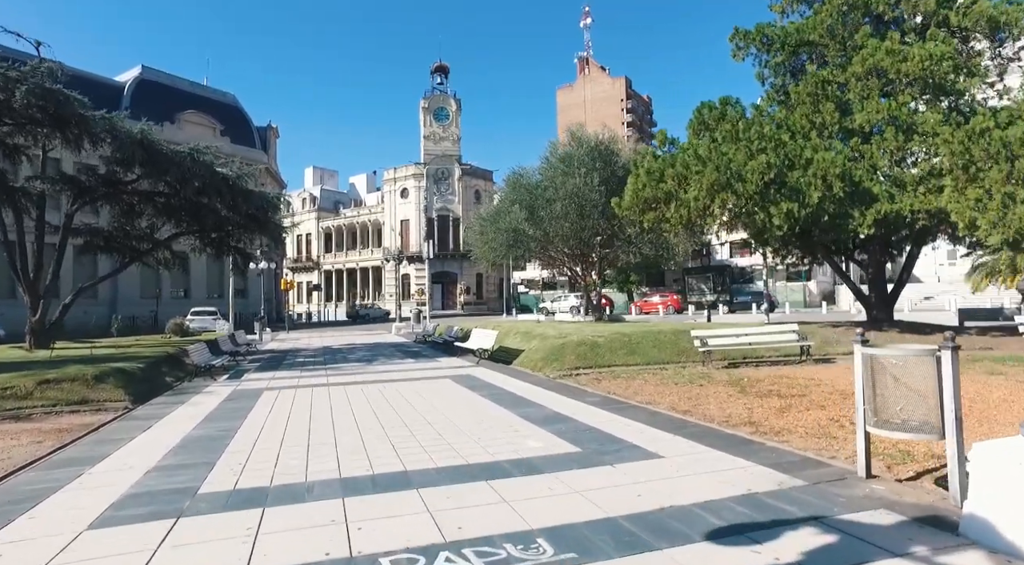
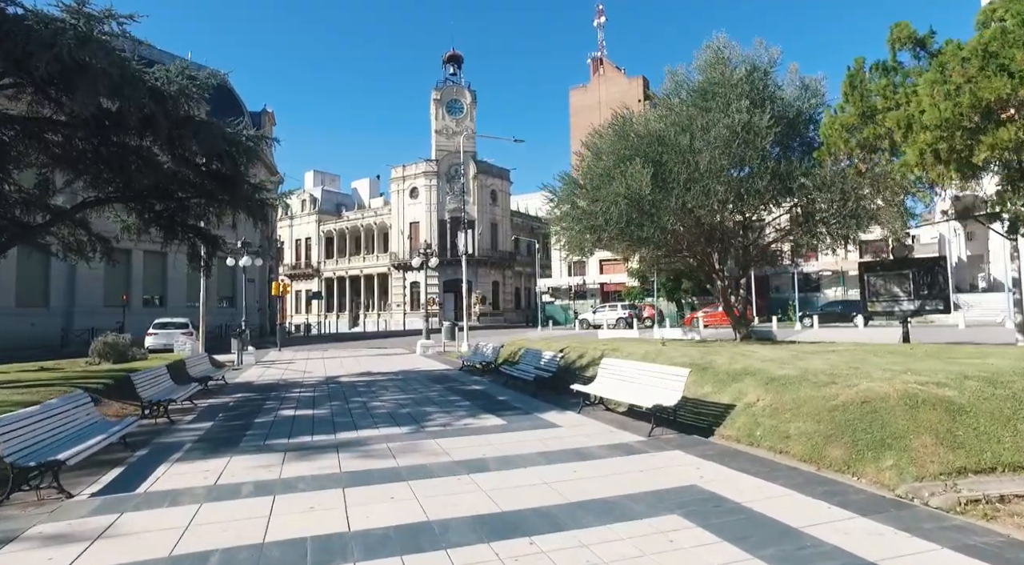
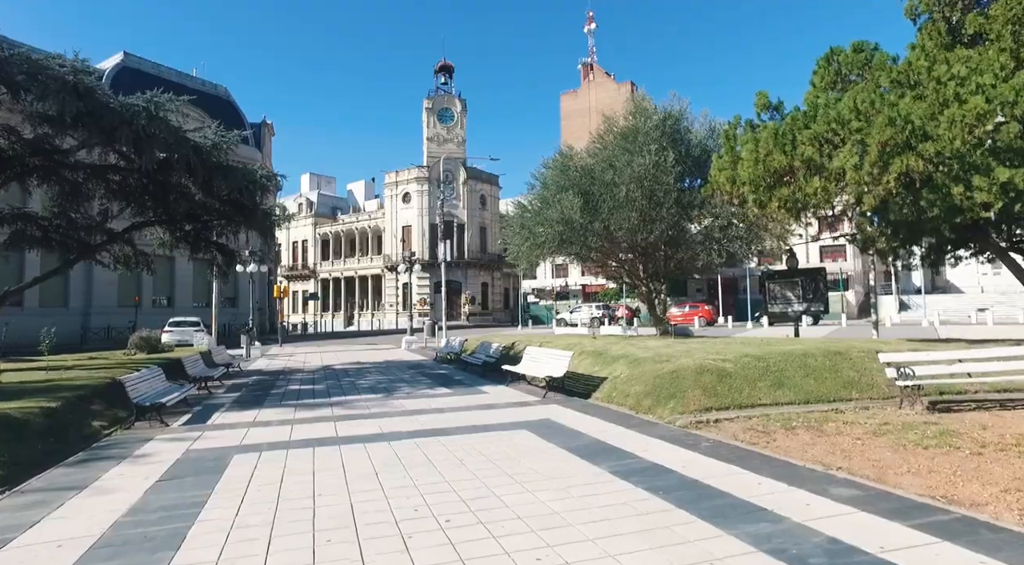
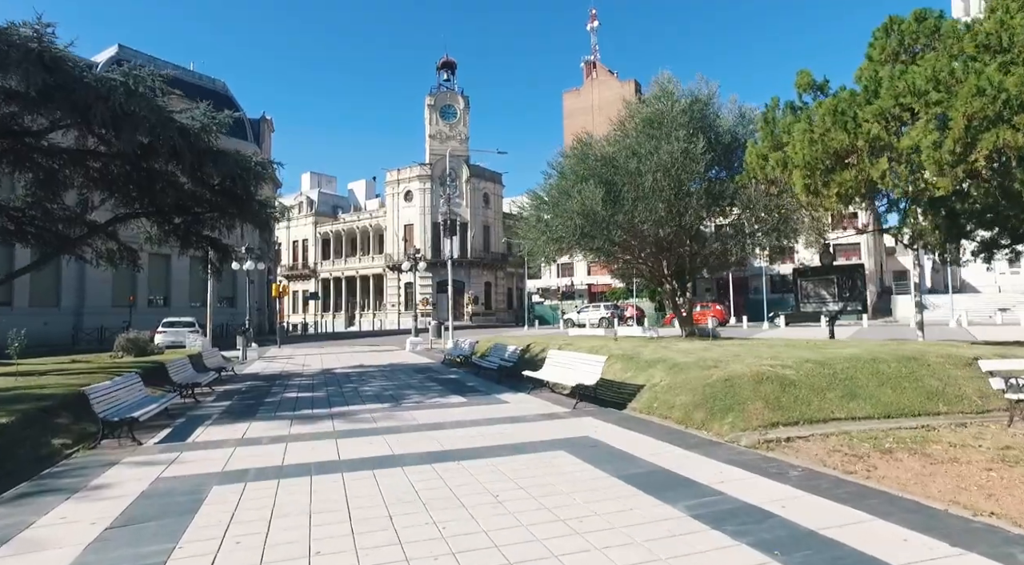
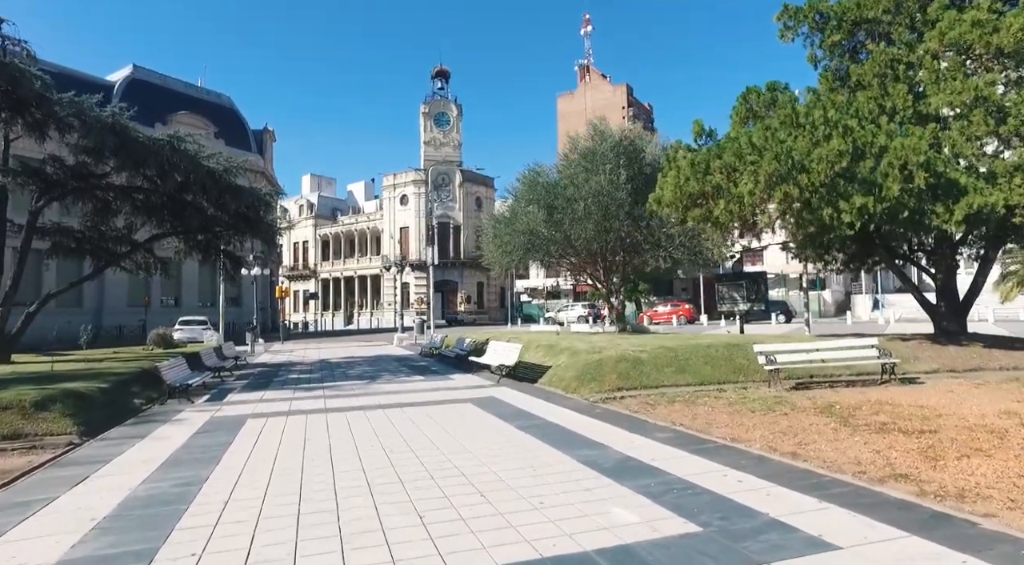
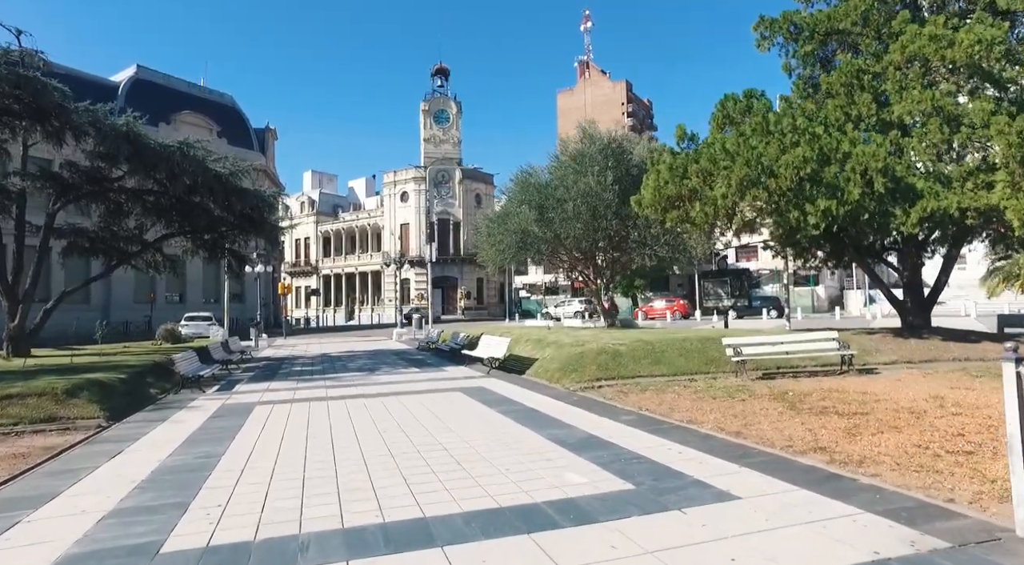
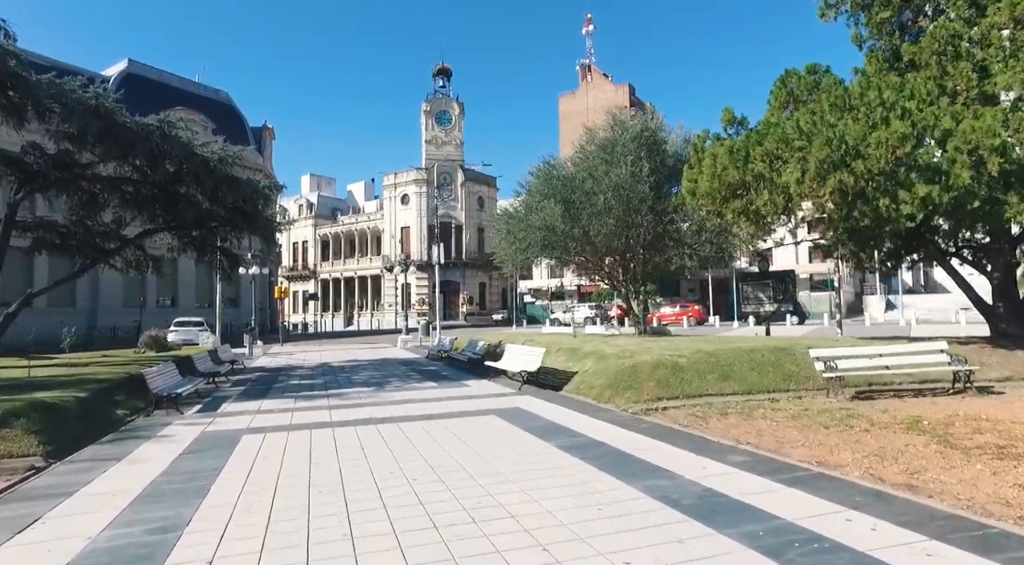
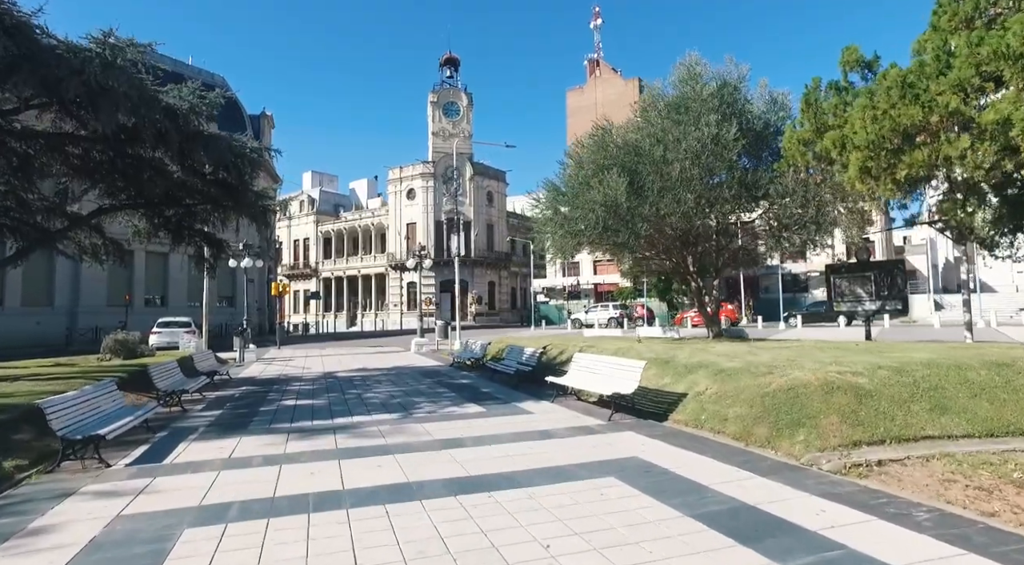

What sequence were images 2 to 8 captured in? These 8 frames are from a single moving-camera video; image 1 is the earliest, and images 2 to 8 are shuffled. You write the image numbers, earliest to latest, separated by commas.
6, 5, 7, 3, 4, 8, 2
